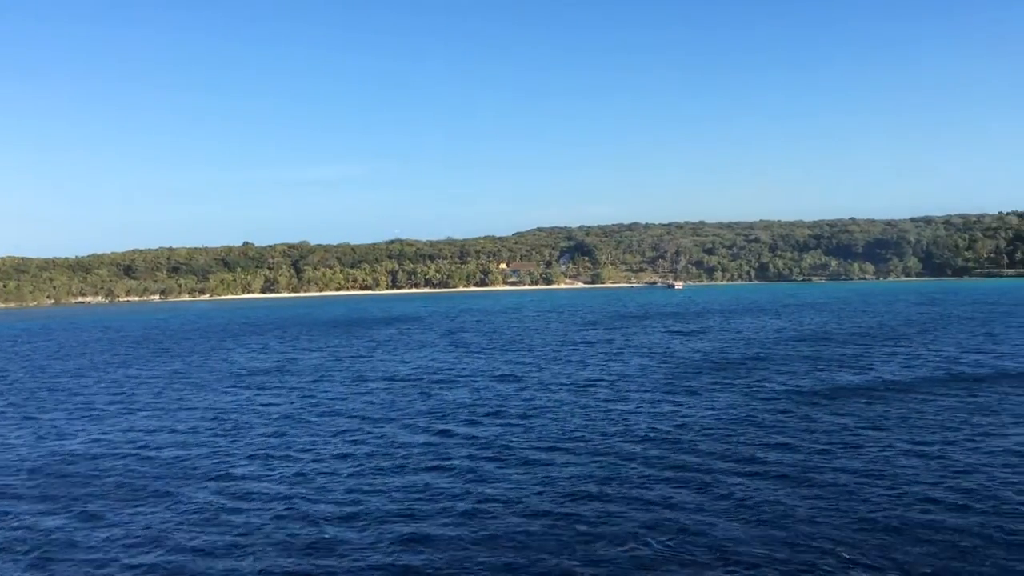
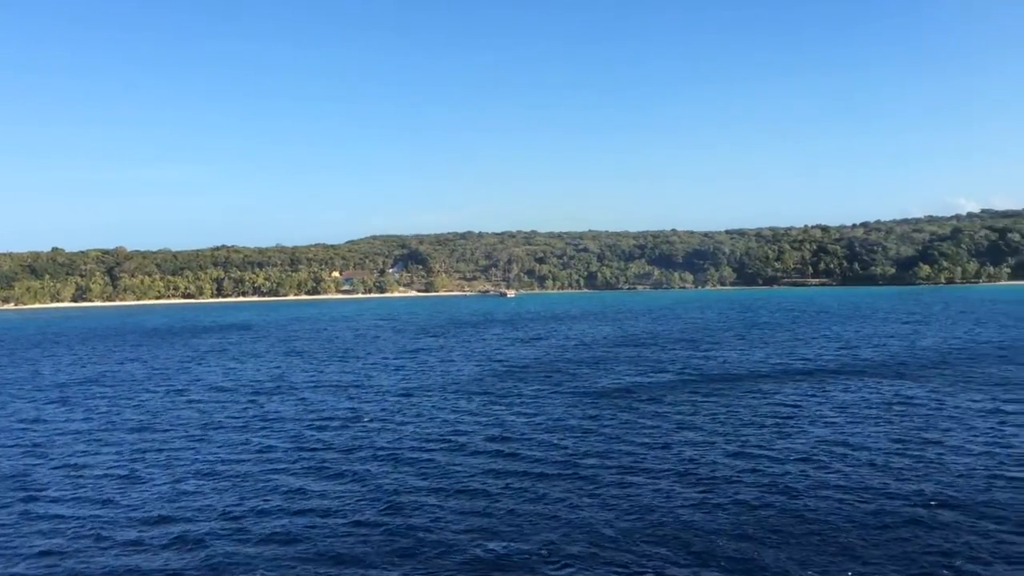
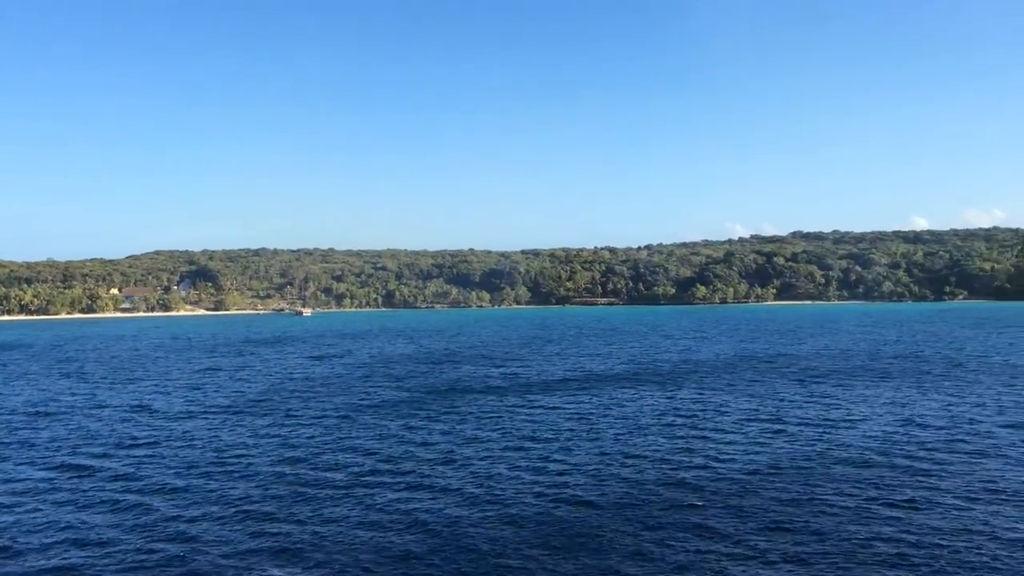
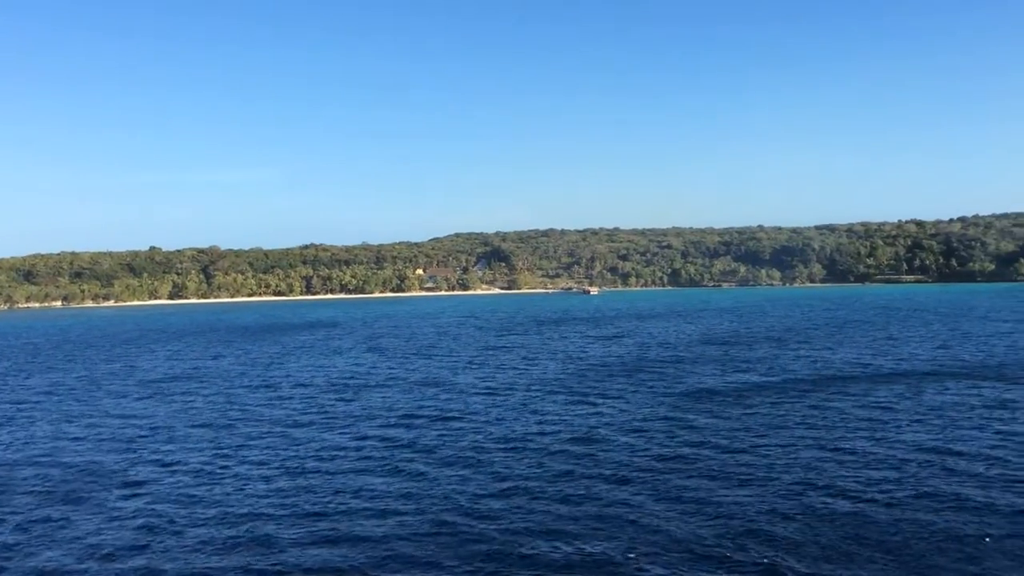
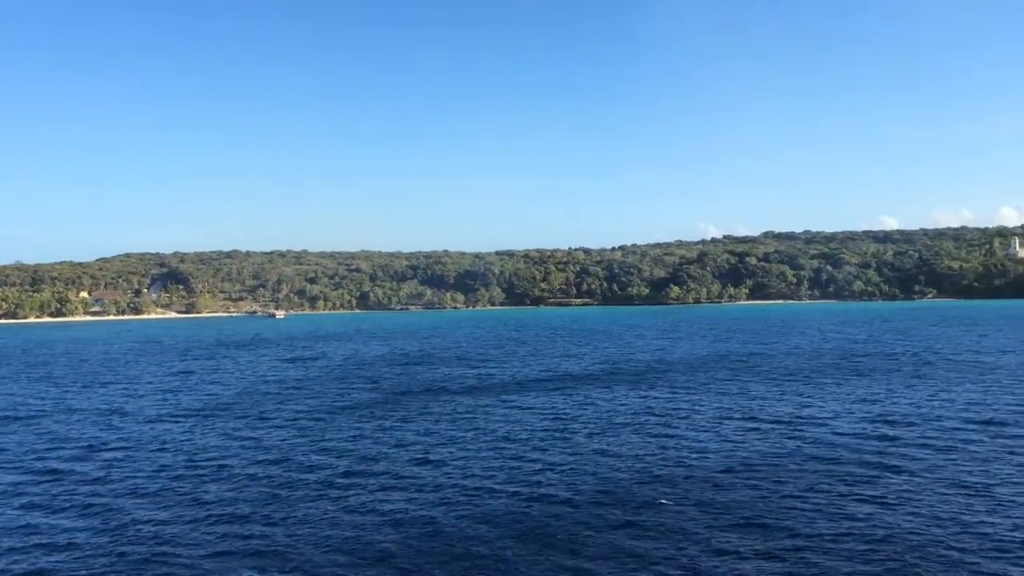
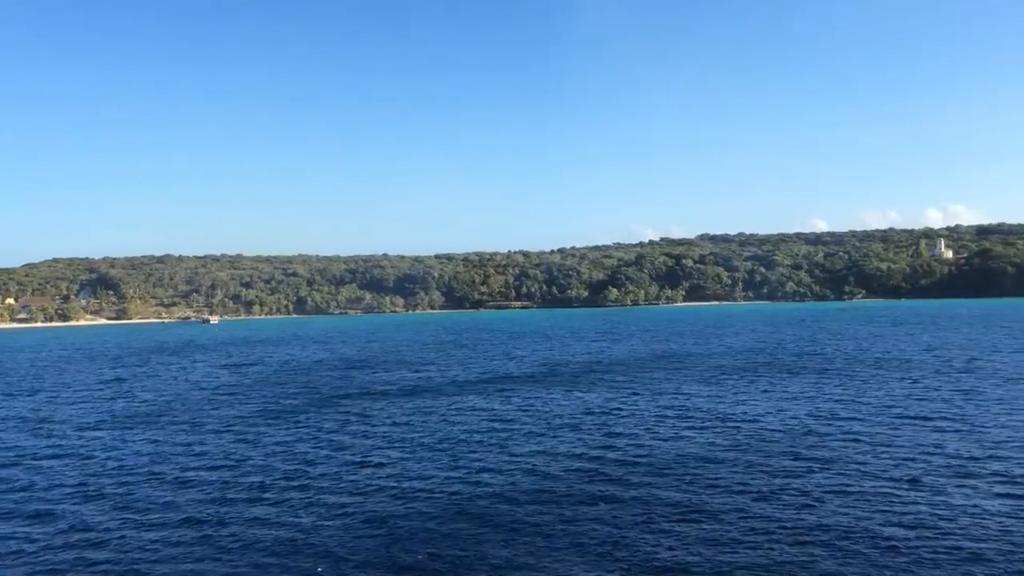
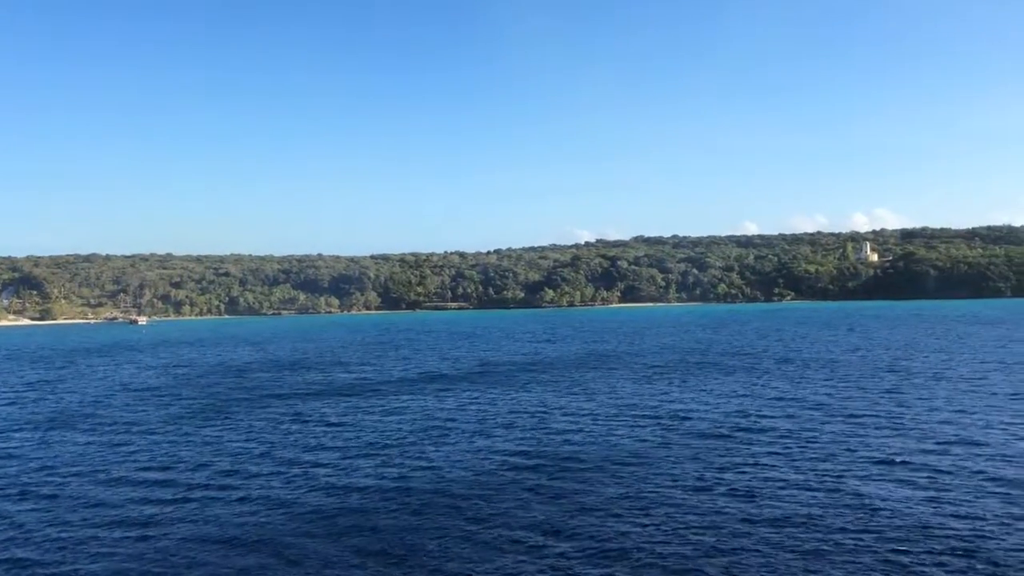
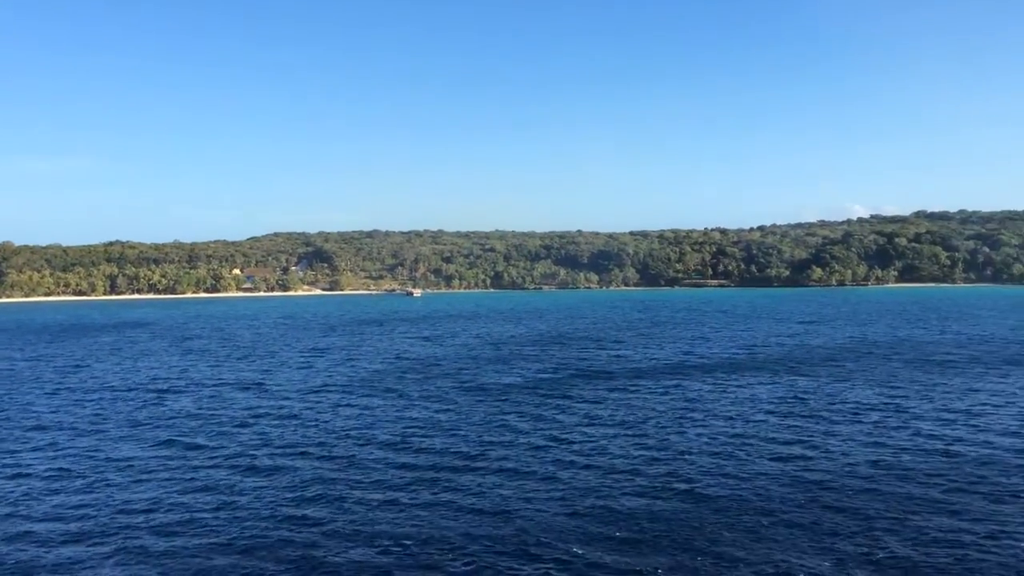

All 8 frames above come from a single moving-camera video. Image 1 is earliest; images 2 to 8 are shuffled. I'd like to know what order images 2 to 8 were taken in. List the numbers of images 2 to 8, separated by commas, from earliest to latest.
4, 2, 8, 3, 5, 6, 7
